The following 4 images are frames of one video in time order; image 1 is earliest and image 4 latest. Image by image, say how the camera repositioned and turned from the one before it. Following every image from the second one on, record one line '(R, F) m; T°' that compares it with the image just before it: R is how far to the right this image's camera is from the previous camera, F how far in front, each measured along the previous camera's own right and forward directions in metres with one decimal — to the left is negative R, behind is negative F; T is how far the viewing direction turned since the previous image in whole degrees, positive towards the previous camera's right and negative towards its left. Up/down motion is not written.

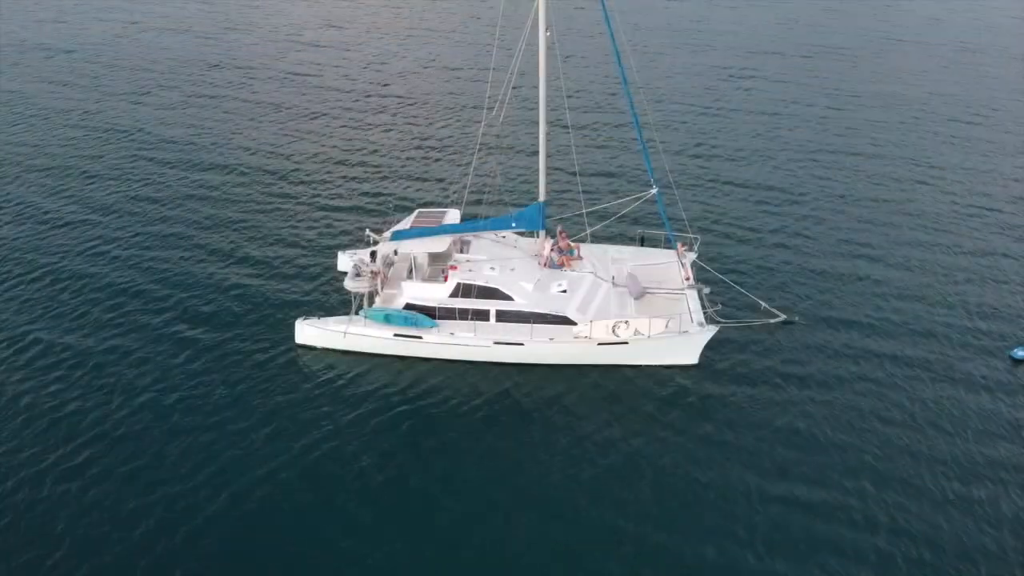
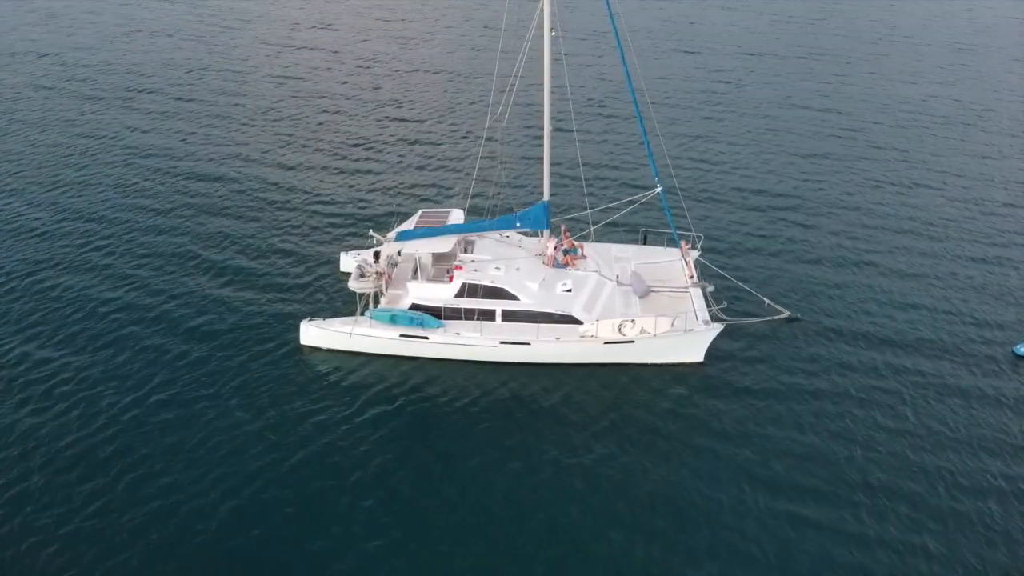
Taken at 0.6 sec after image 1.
(-0.3, 0.0) m; 0°
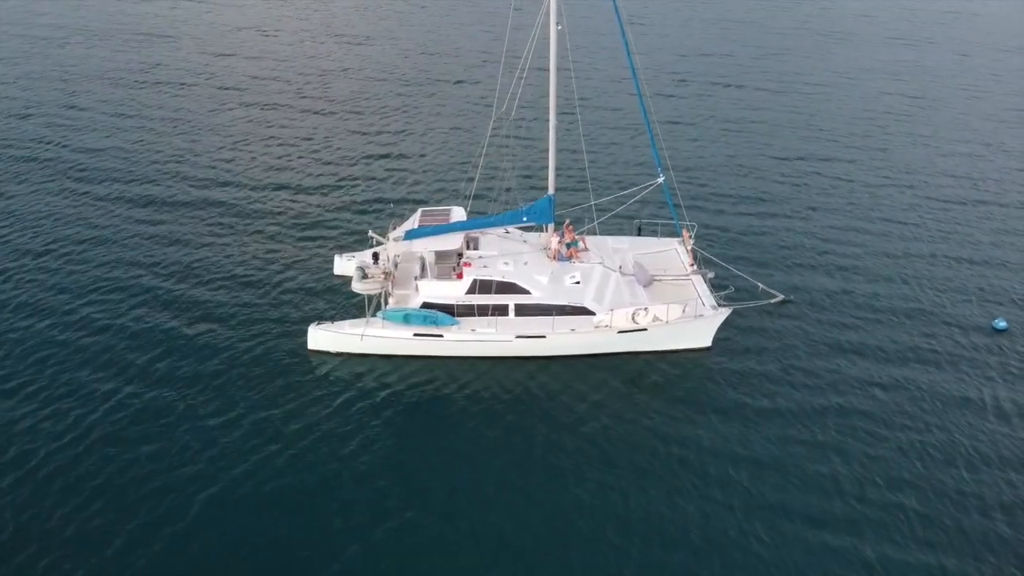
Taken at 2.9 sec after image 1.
(-1.7, 0.0) m; +5°
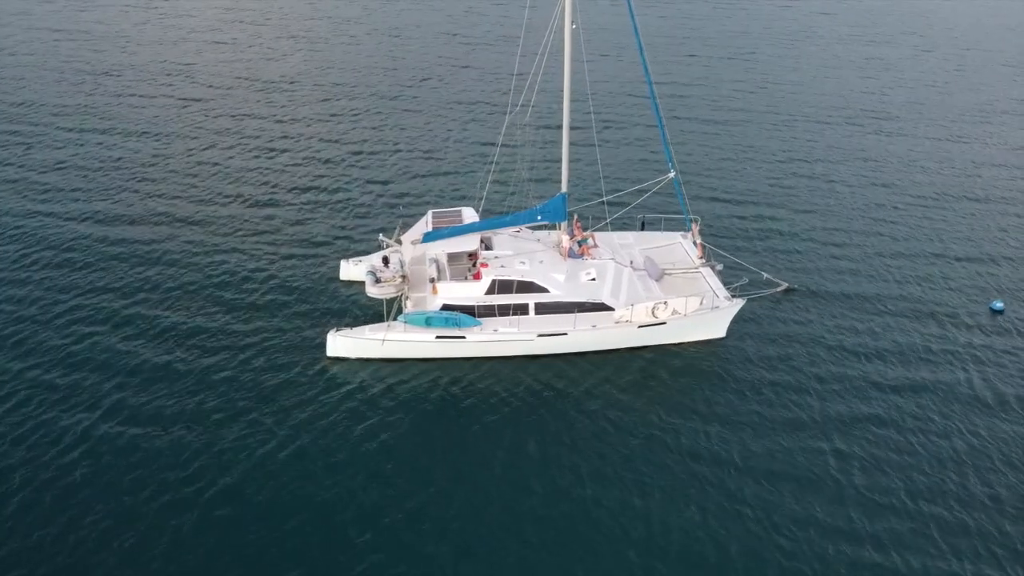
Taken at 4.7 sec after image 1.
(-1.4, 0.0) m; +3°
